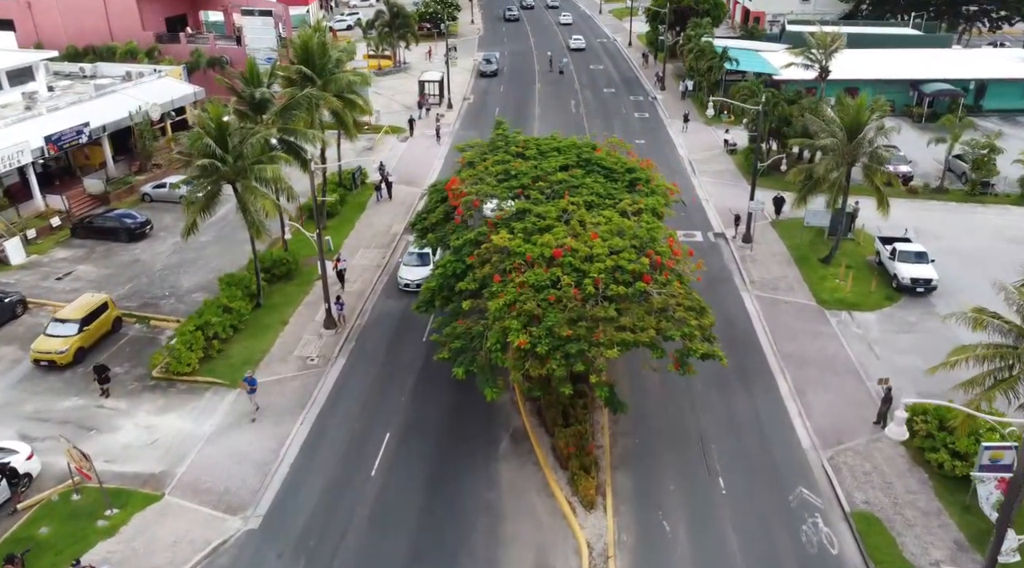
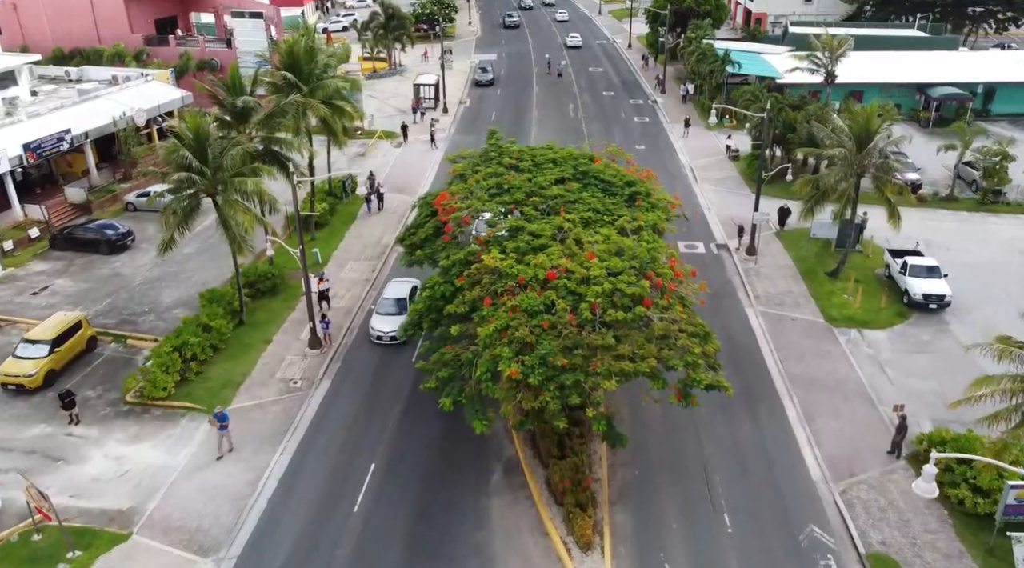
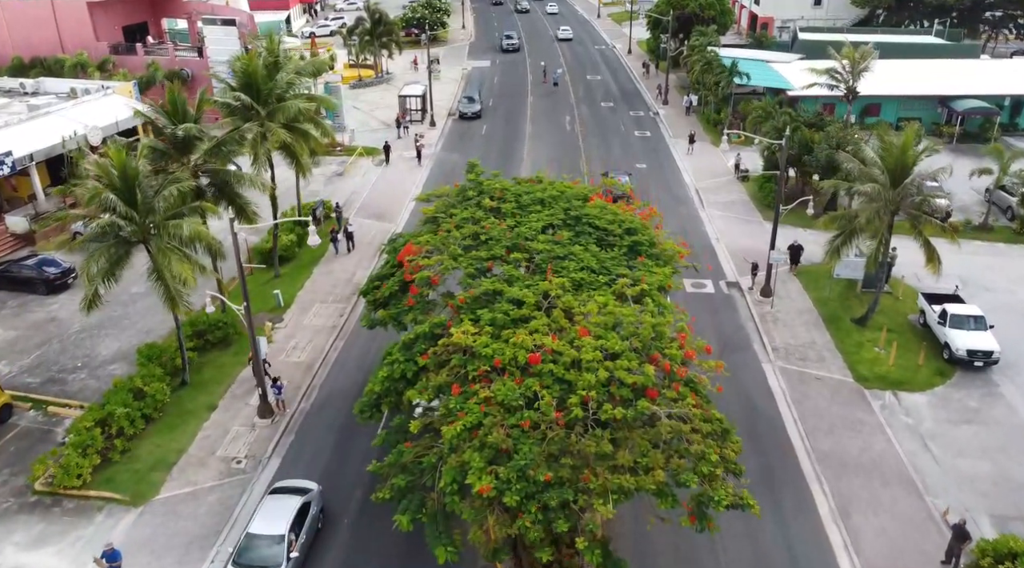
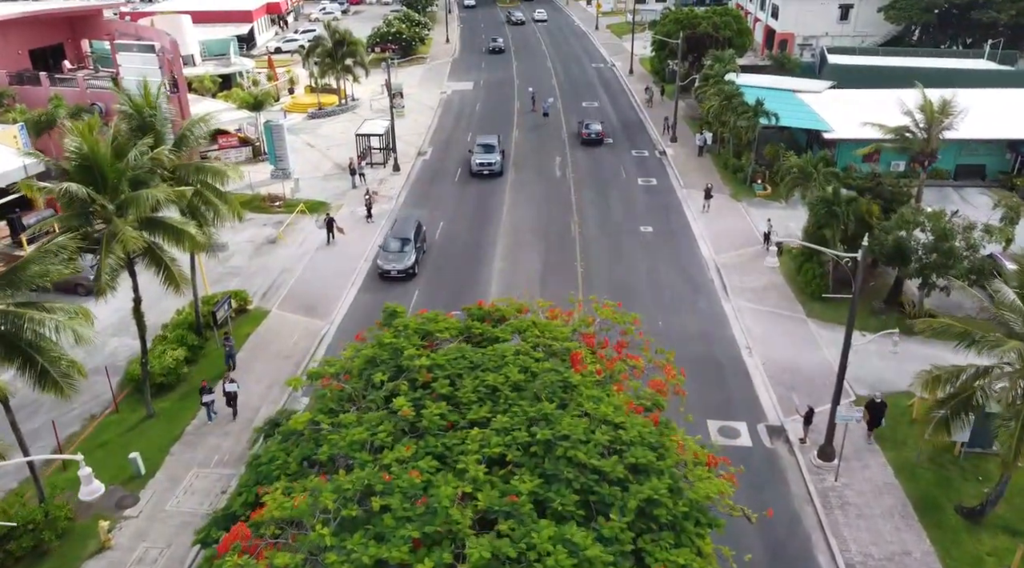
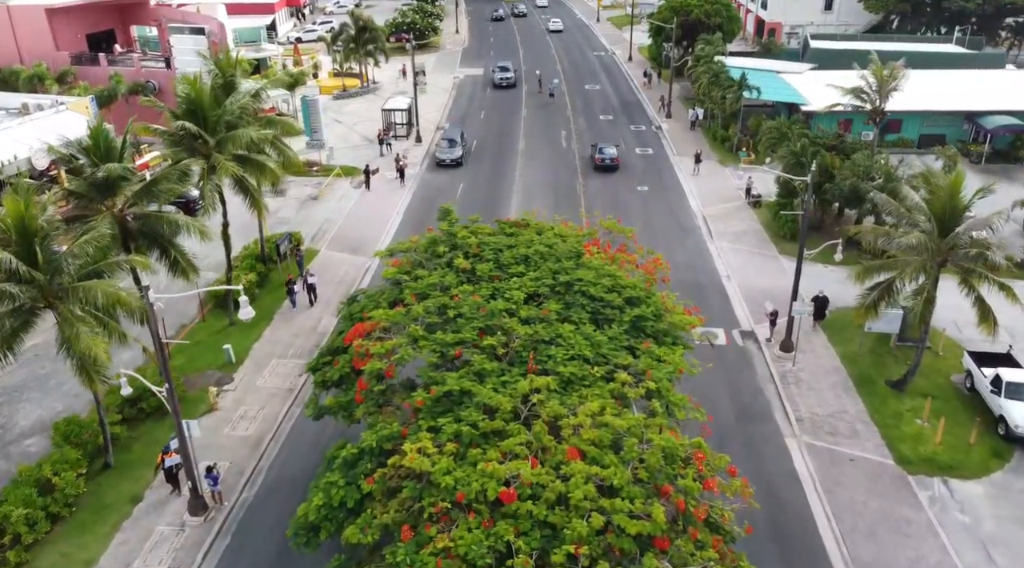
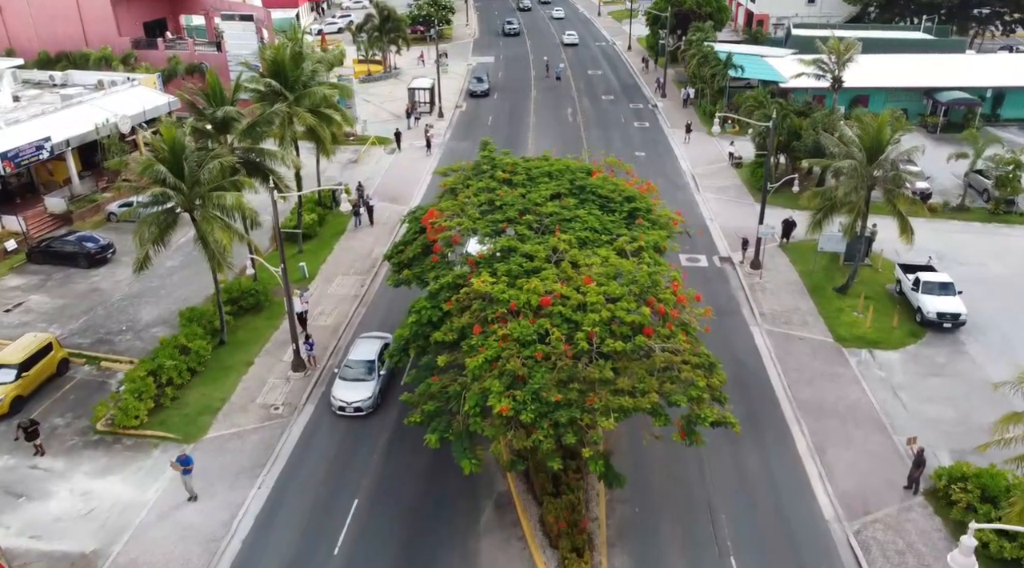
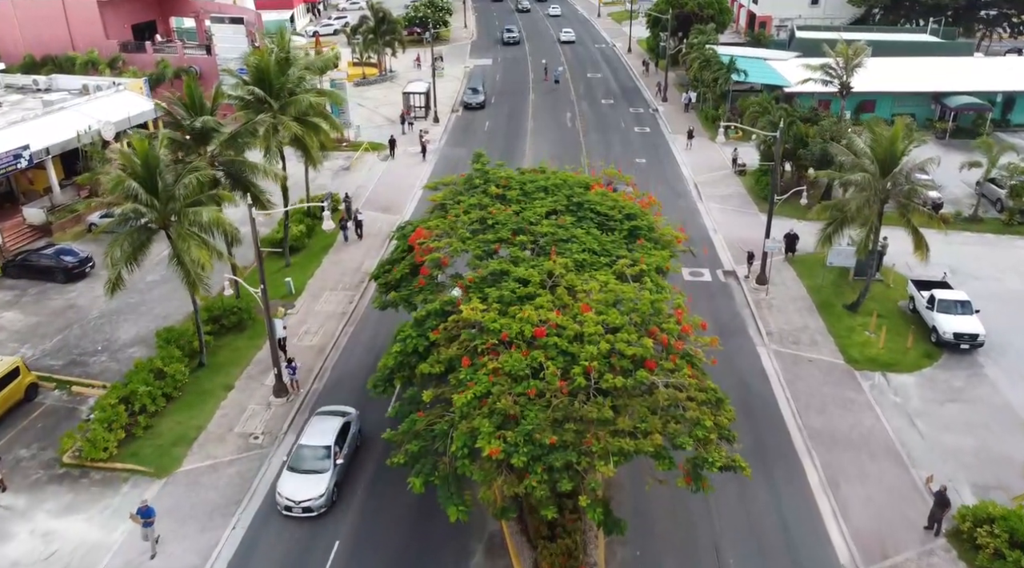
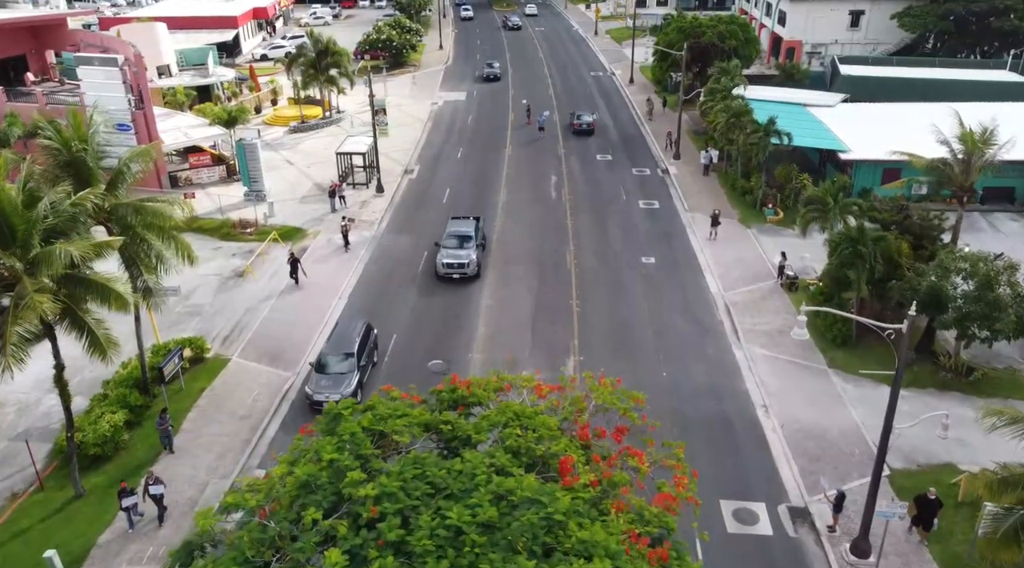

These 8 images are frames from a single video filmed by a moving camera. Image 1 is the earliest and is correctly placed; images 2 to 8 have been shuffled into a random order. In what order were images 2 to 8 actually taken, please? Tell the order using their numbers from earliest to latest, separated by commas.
2, 6, 7, 3, 5, 4, 8
